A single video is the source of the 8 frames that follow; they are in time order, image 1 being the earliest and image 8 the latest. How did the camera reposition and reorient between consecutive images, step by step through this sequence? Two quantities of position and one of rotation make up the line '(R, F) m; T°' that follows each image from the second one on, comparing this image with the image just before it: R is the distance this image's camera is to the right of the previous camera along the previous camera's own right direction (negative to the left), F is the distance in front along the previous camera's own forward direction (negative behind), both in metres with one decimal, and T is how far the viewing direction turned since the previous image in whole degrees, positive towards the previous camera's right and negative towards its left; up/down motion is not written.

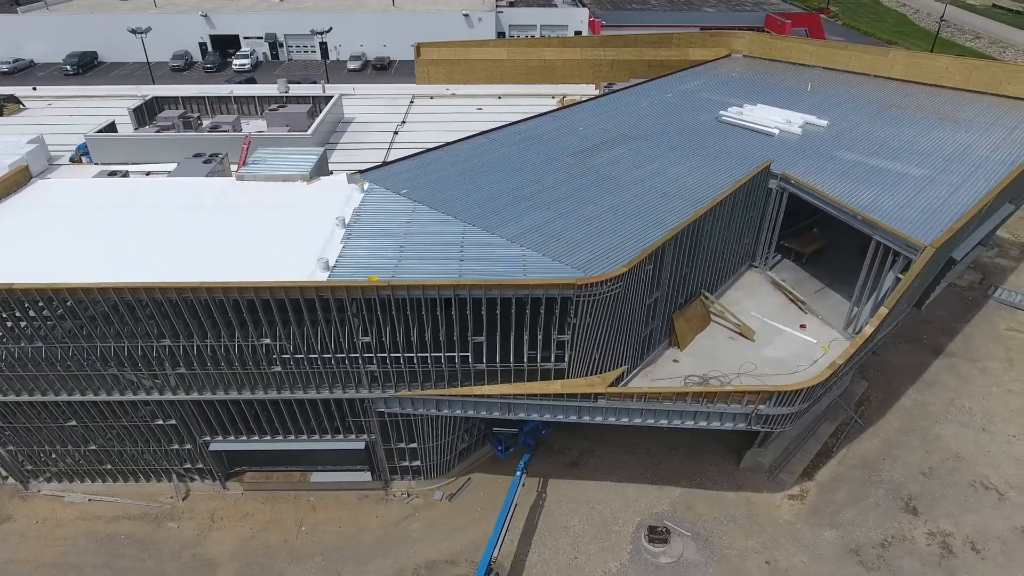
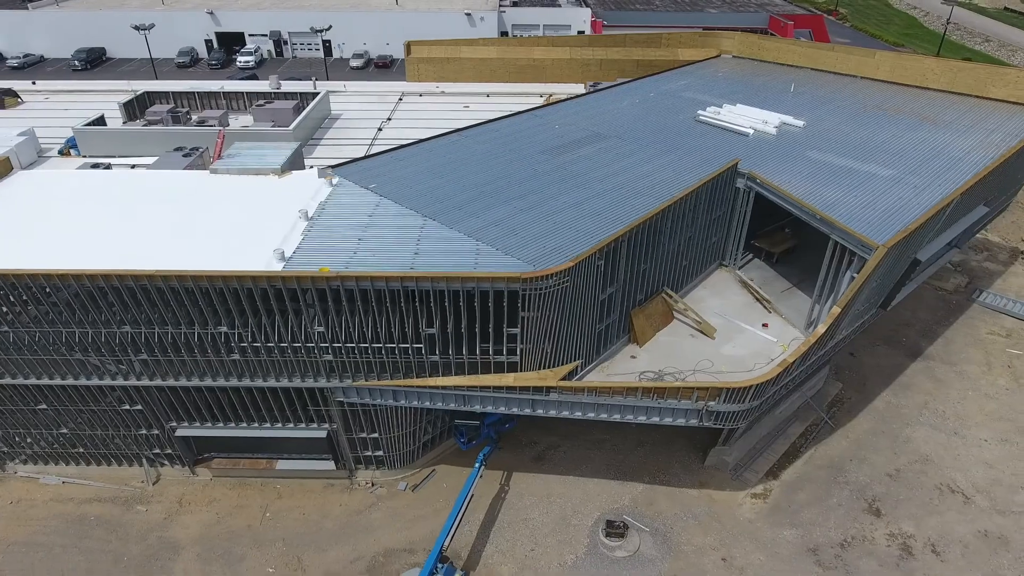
(+1.7, -0.3) m; -1°
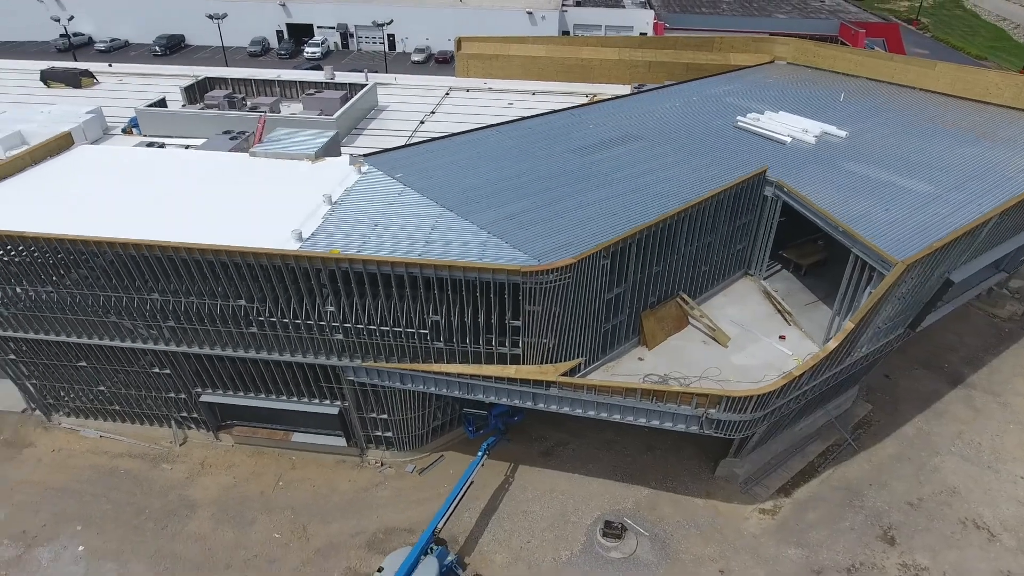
(+1.5, -0.2) m; -5°
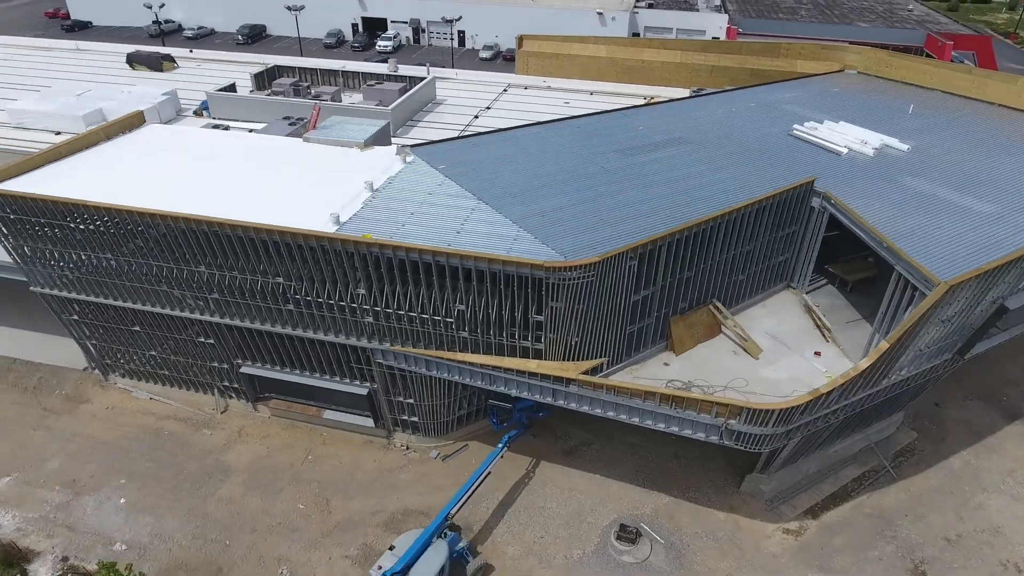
(+1.0, -0.1) m; -5°
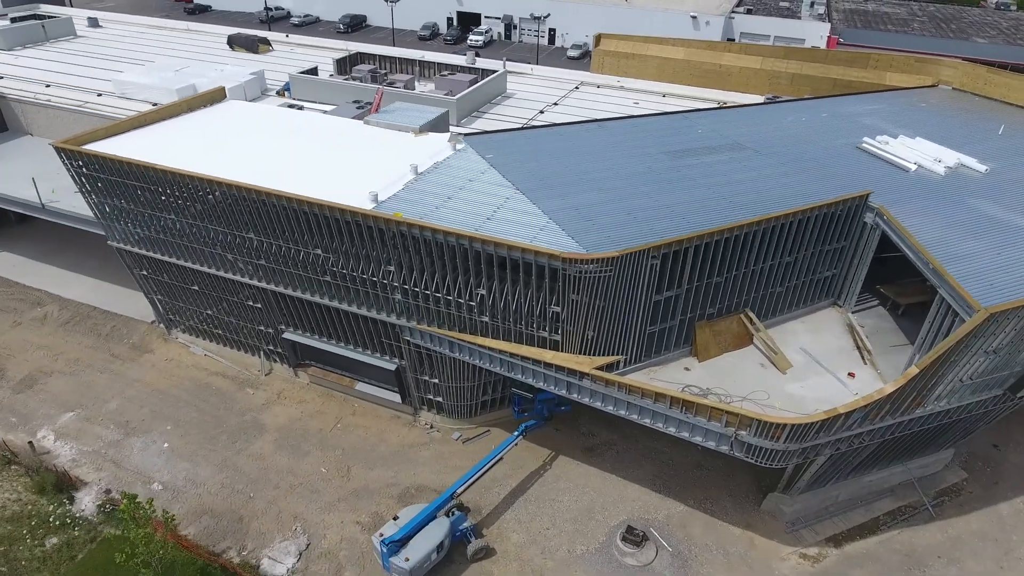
(+1.8, -0.2) m; -7°
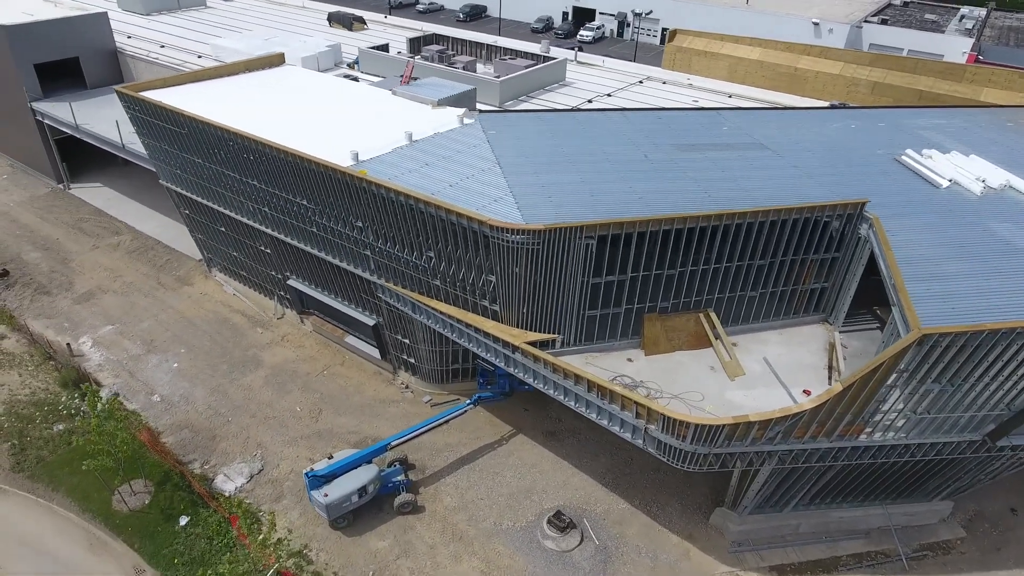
(+5.4, +0.2) m; -11°
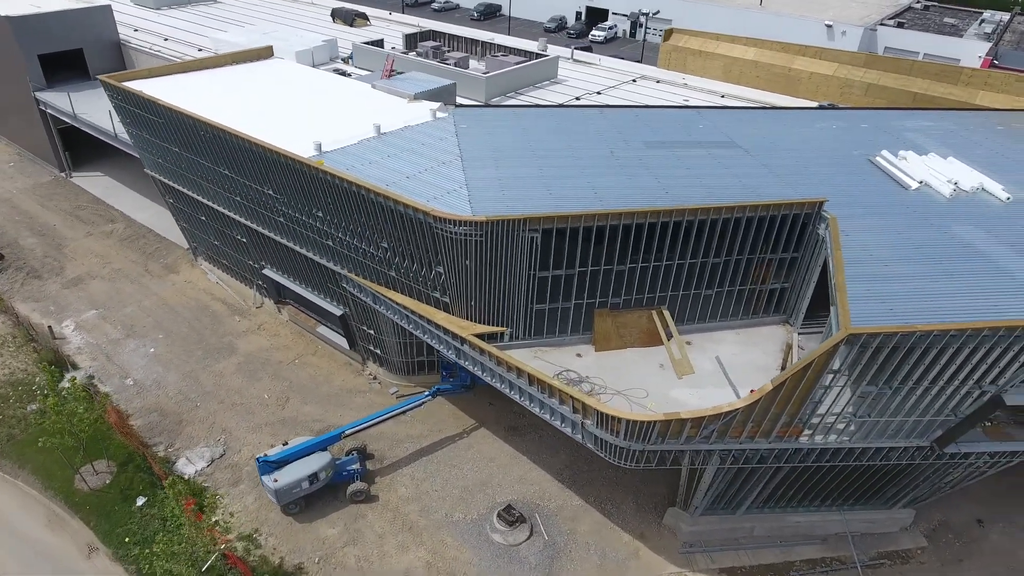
(+2.2, 0.0) m; -2°
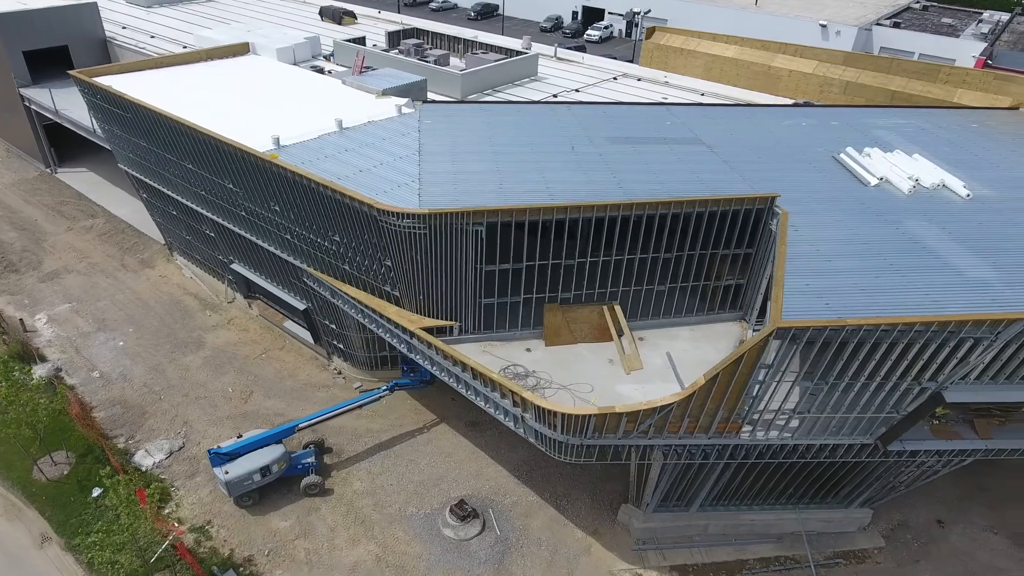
(+1.8, +0.1) m; -1°
